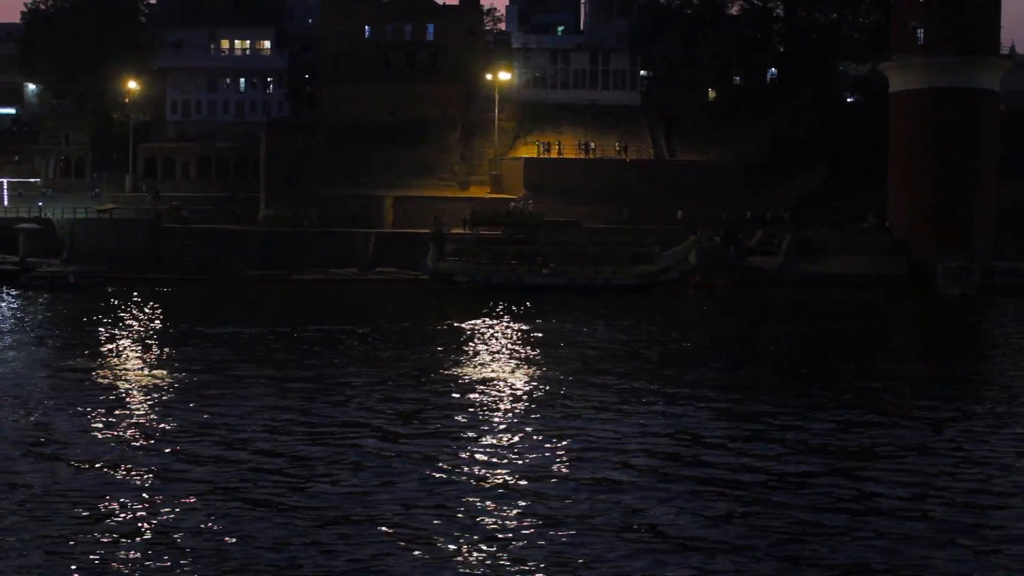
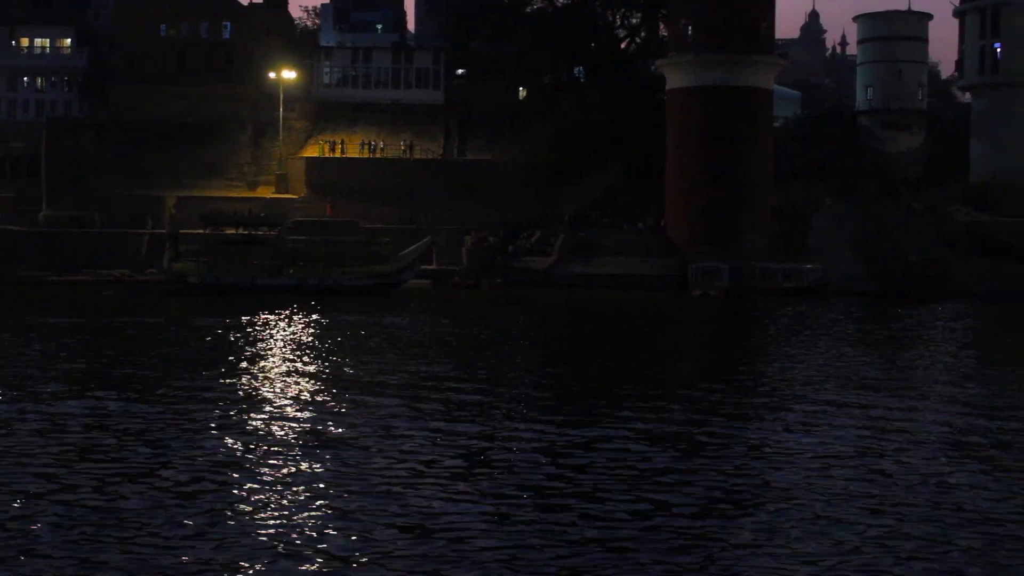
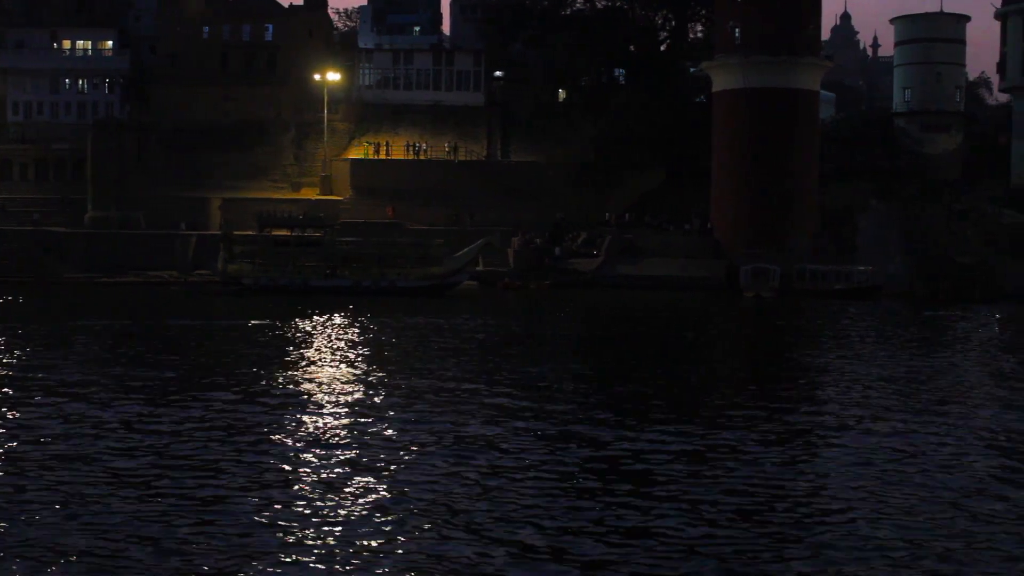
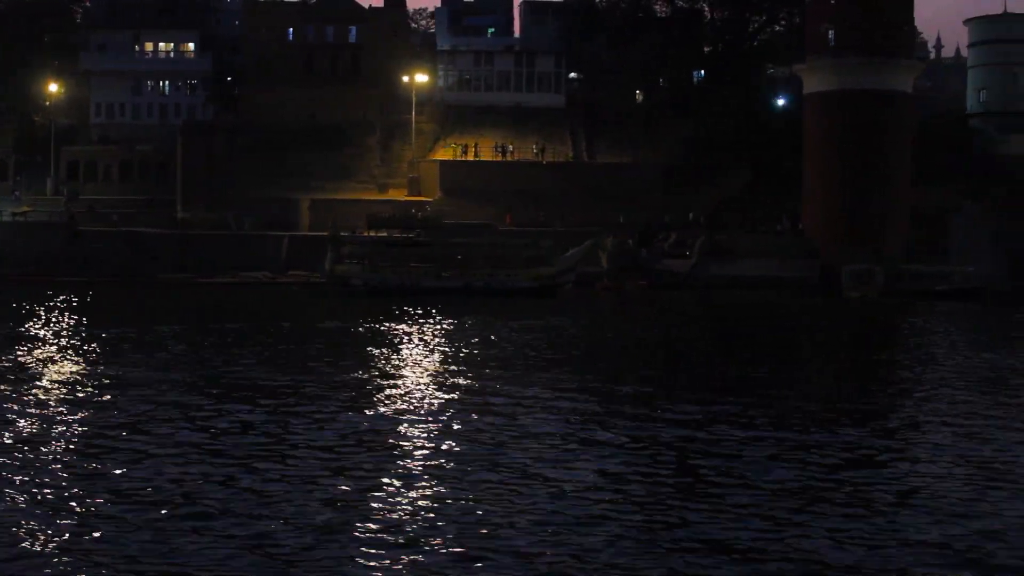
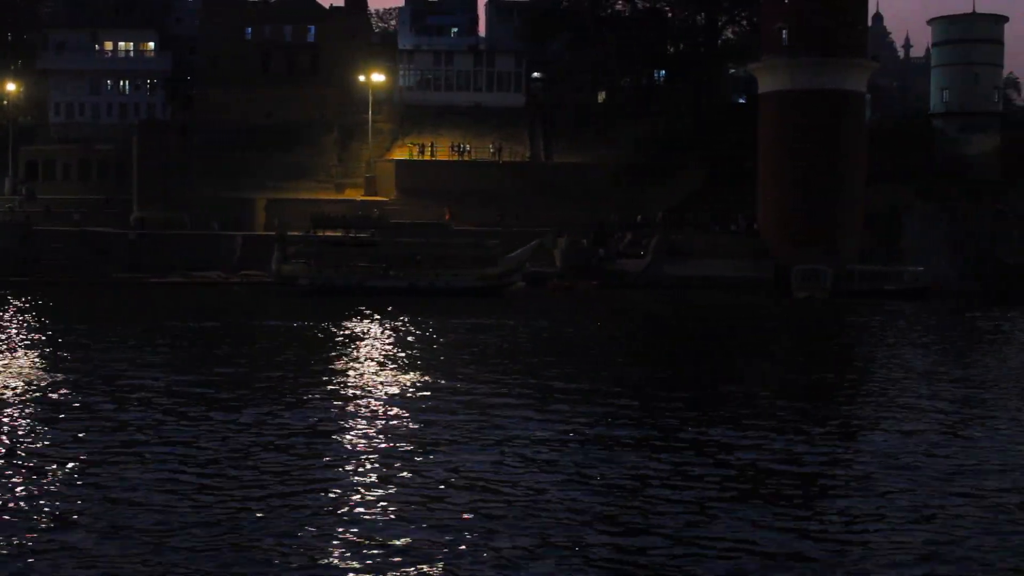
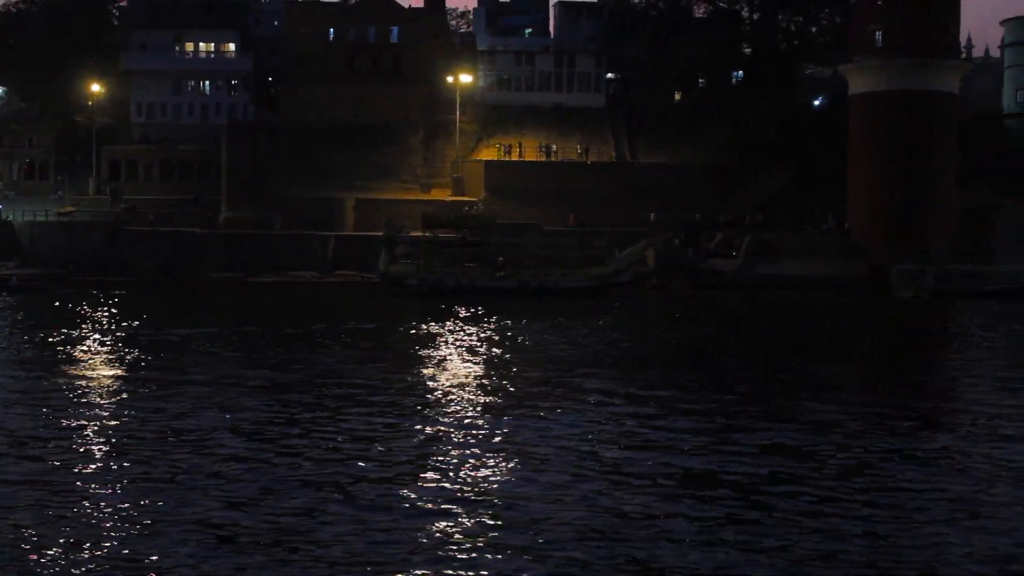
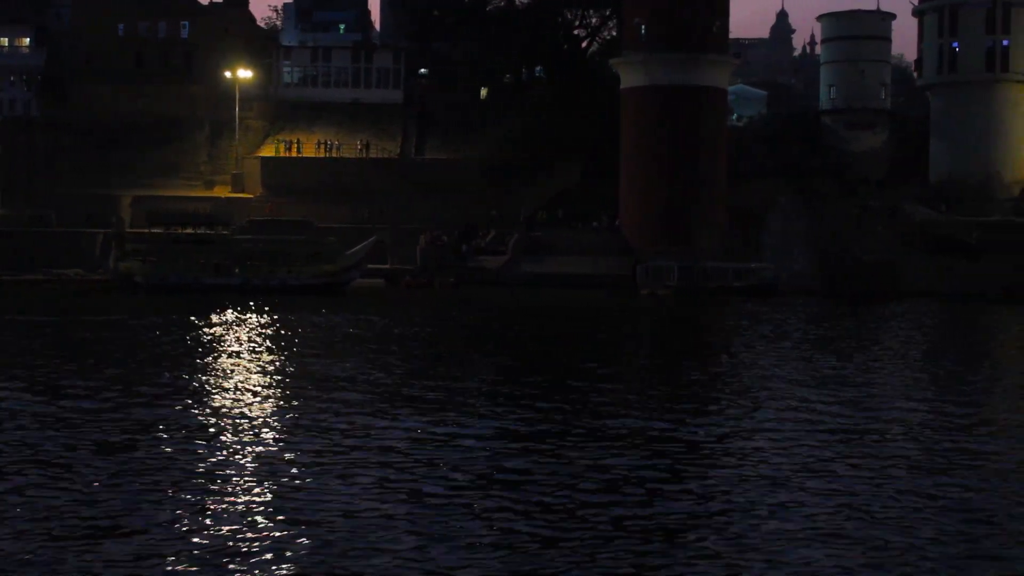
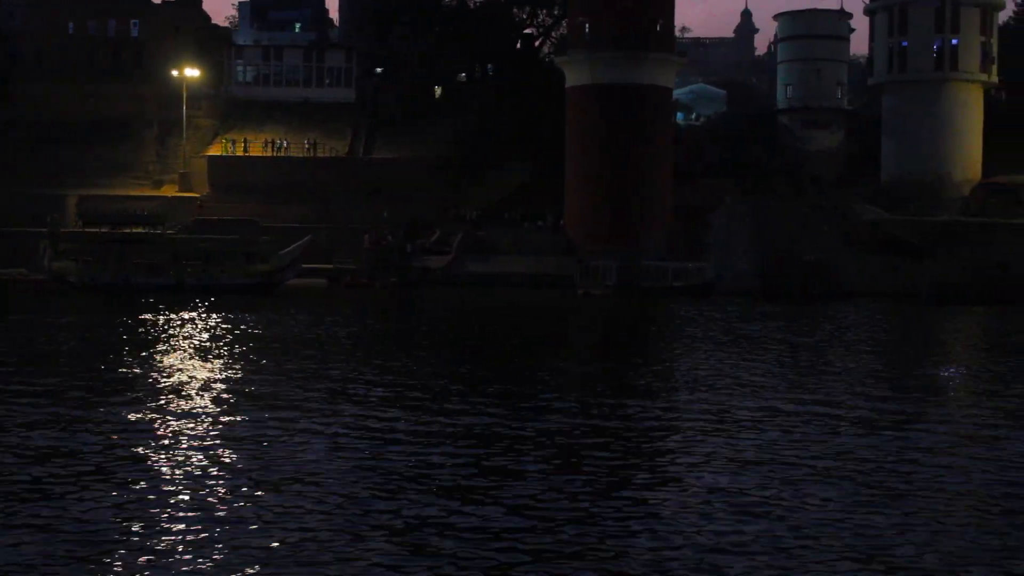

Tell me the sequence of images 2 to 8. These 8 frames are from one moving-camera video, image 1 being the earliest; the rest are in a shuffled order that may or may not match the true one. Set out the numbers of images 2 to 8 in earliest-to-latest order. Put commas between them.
6, 4, 5, 3, 2, 7, 8
